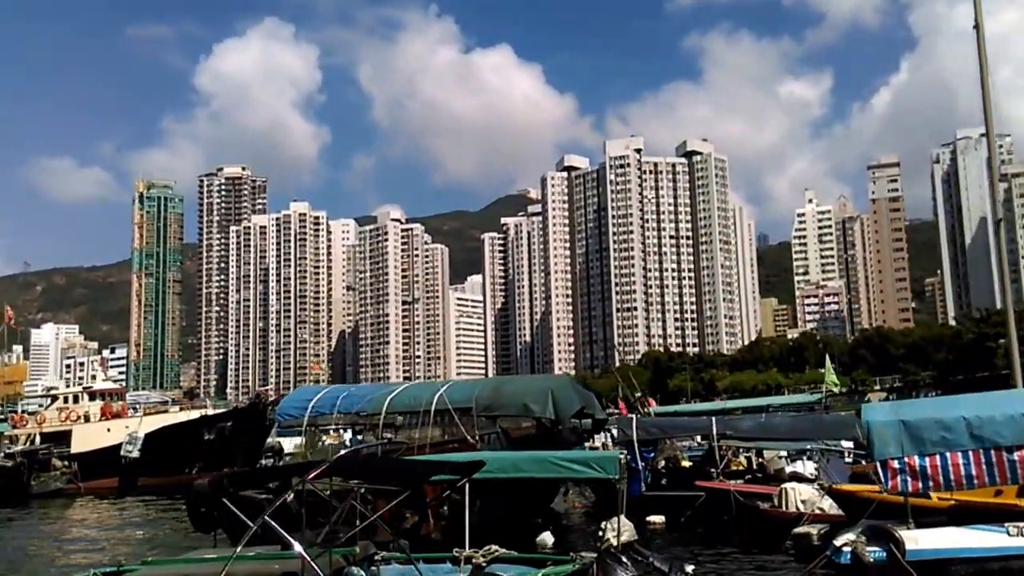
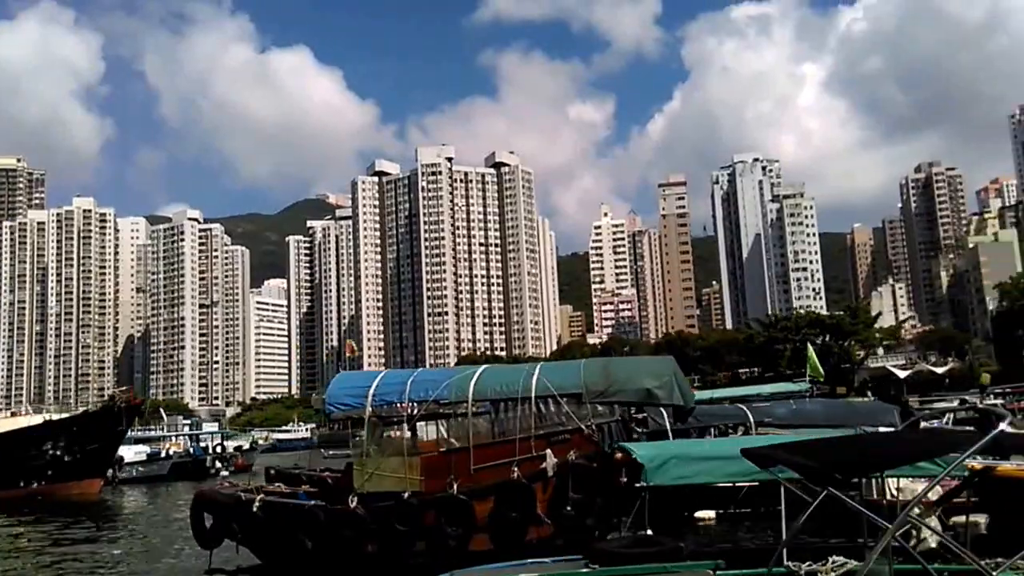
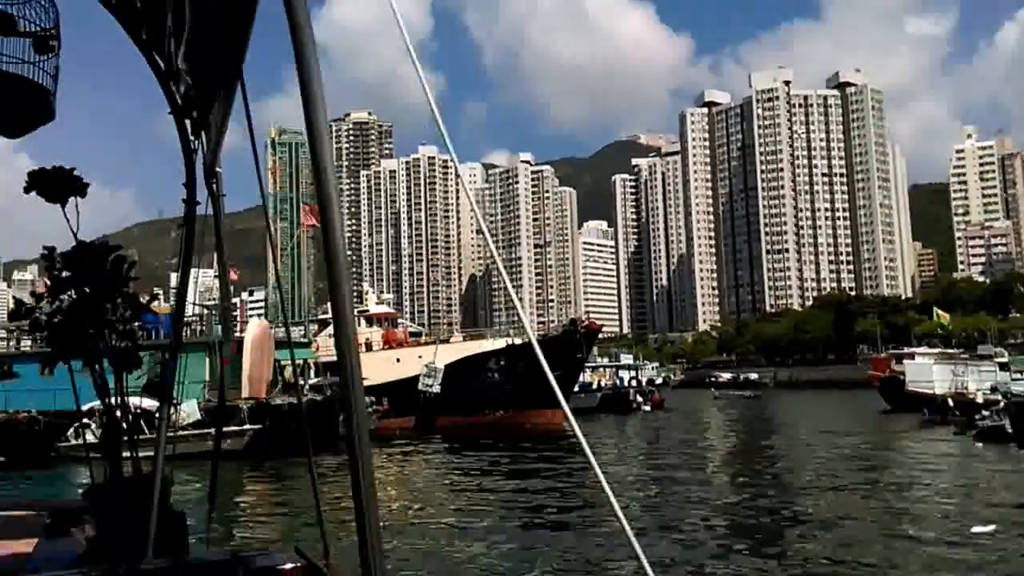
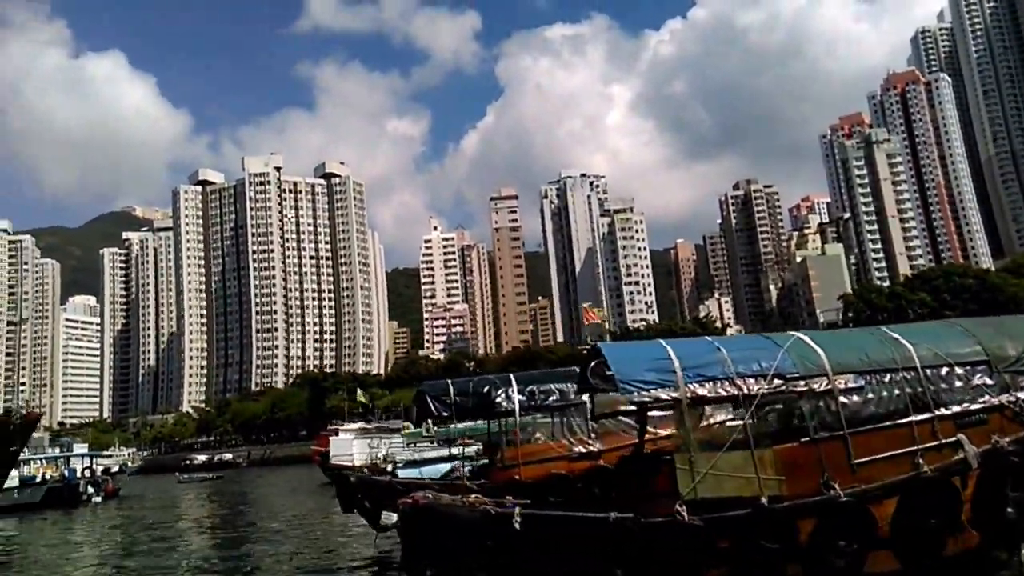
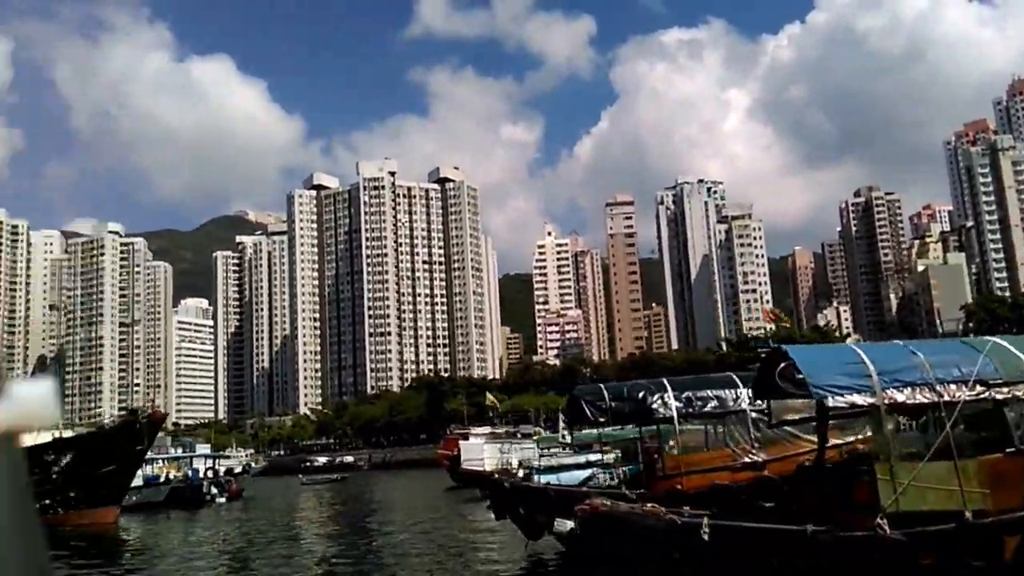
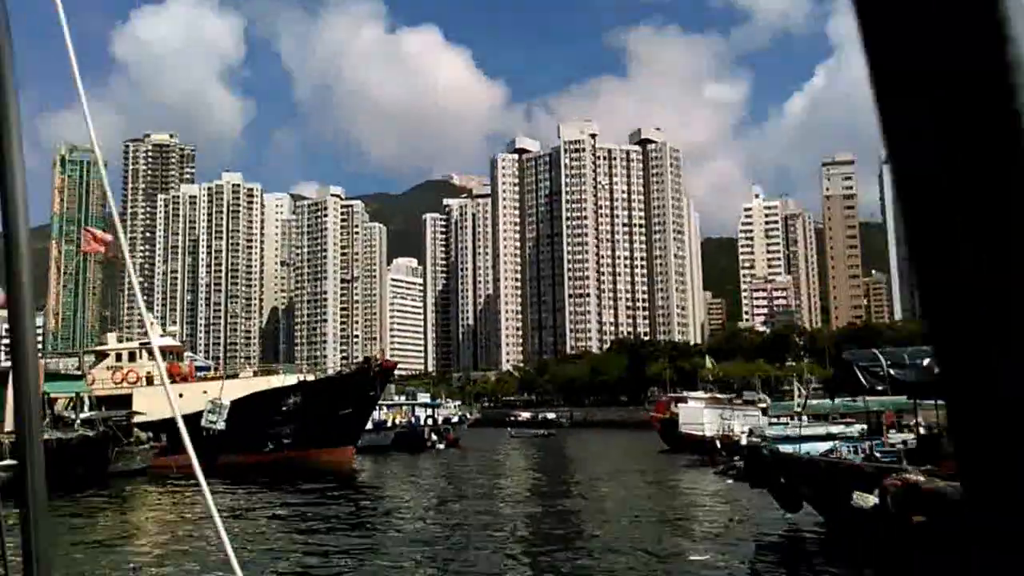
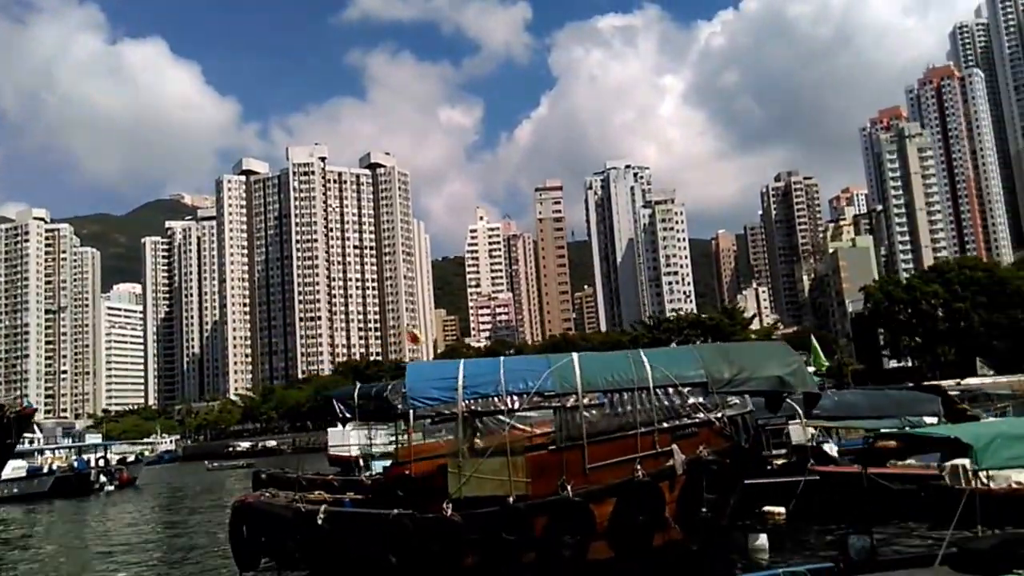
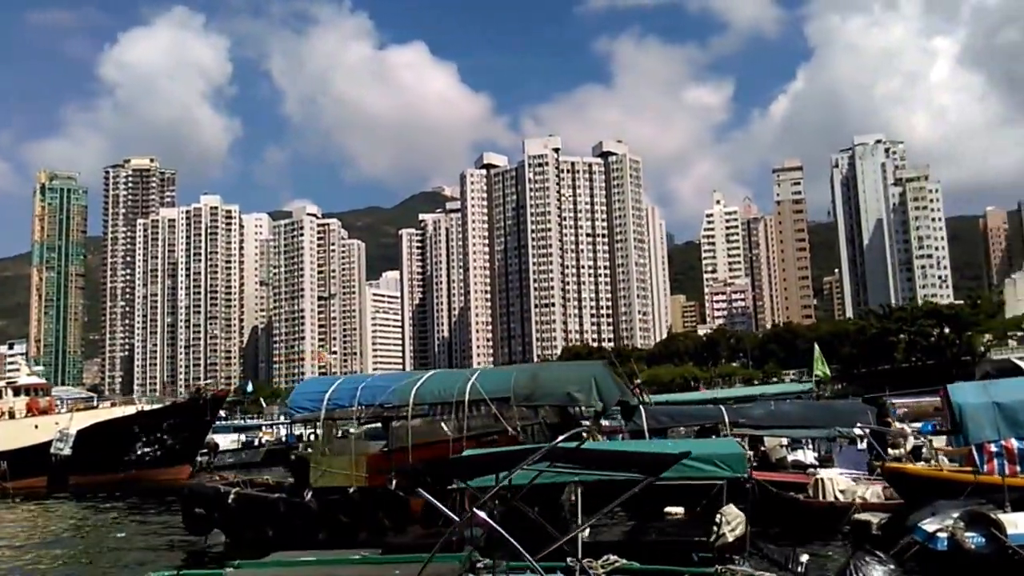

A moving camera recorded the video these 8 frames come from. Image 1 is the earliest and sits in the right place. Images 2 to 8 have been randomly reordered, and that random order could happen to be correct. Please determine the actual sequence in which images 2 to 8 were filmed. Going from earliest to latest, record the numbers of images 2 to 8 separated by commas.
8, 2, 7, 4, 5, 6, 3
